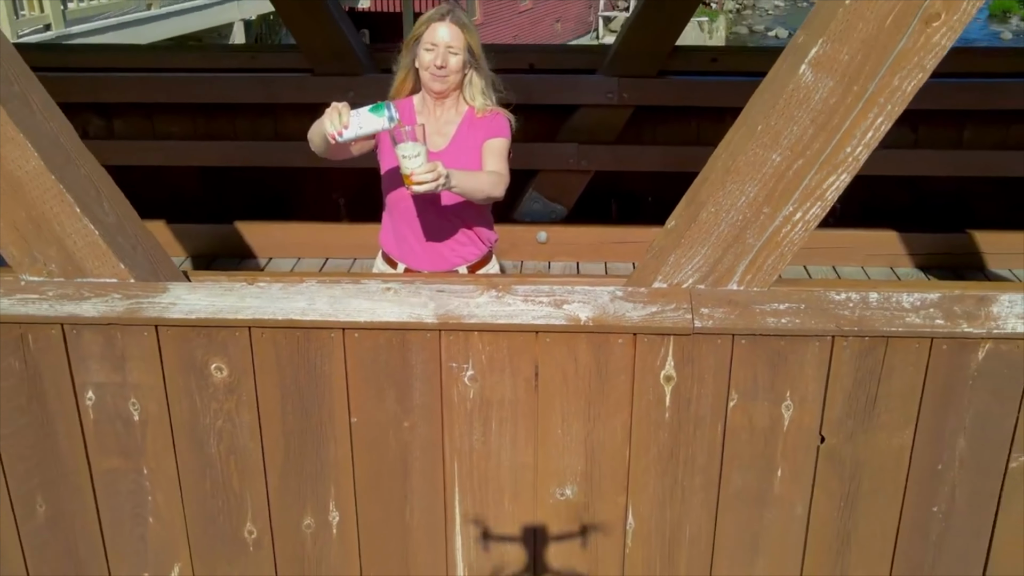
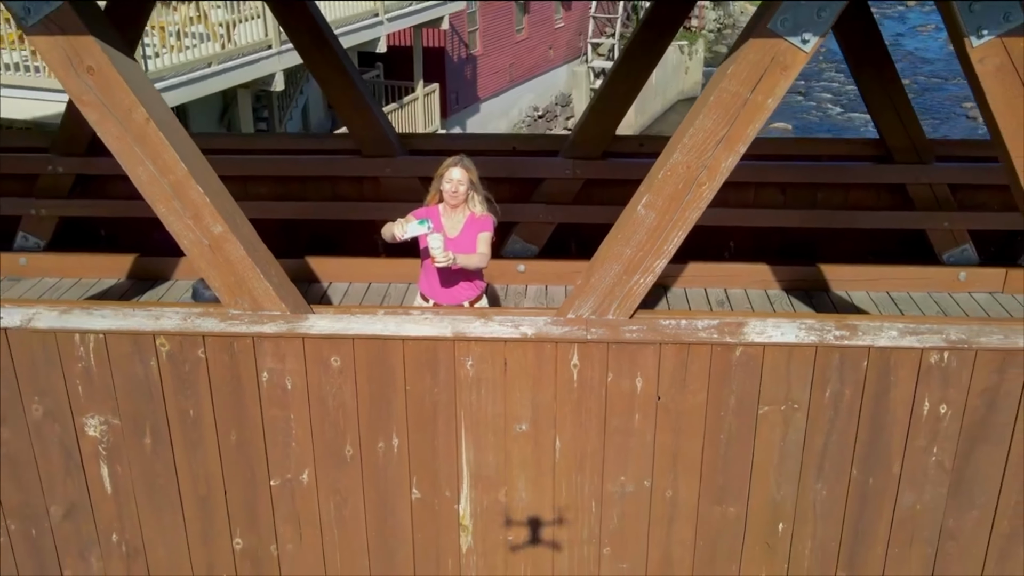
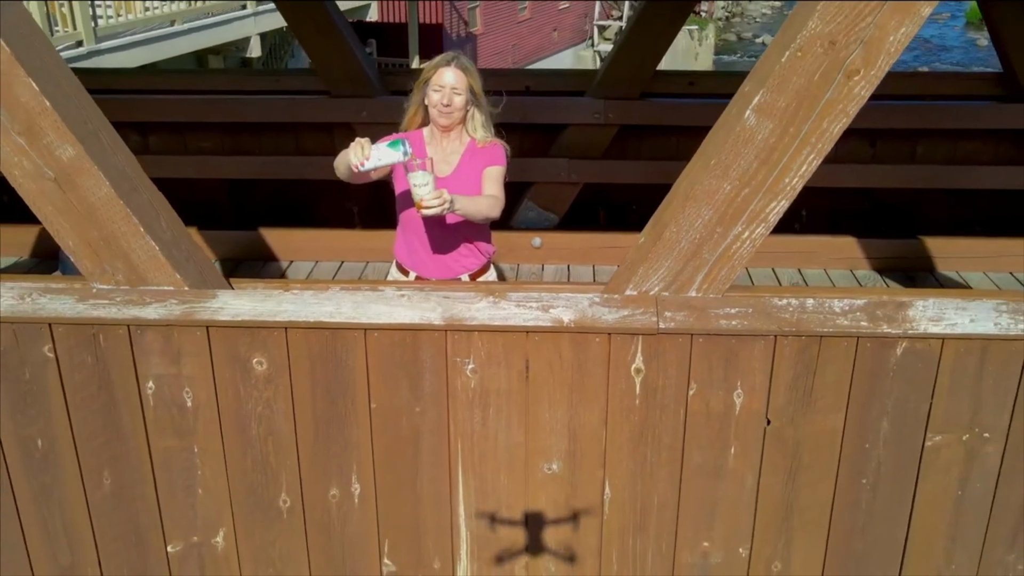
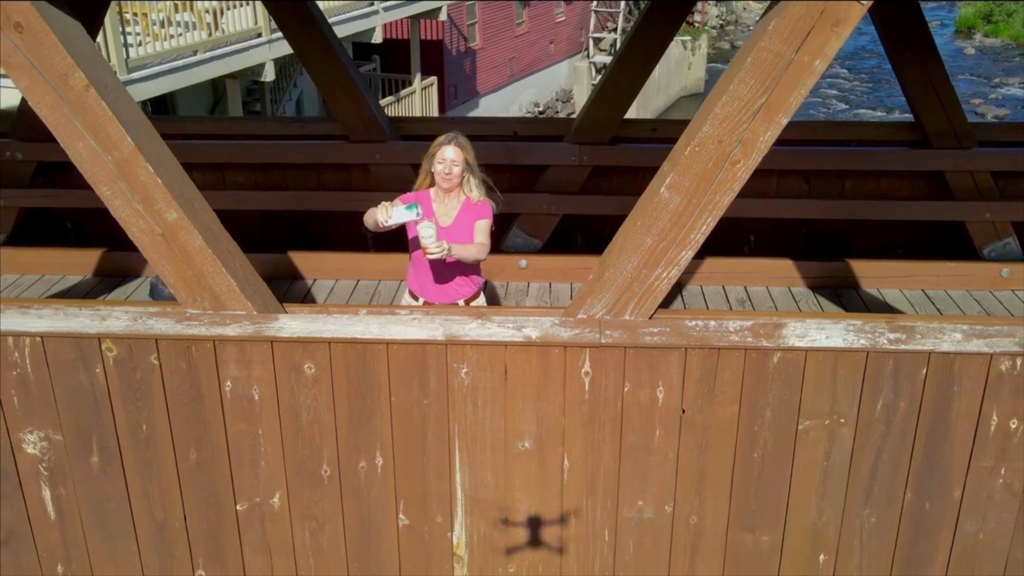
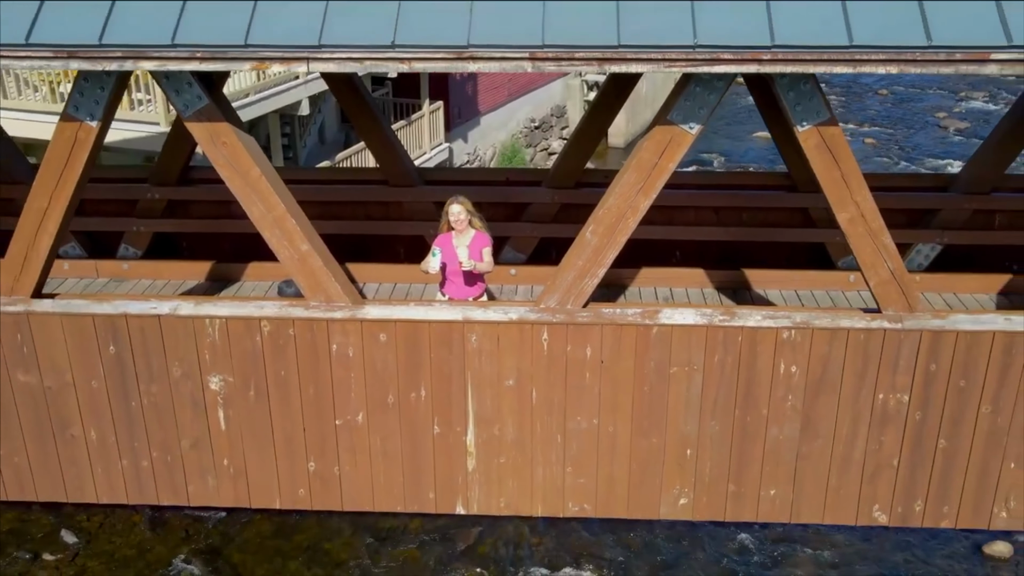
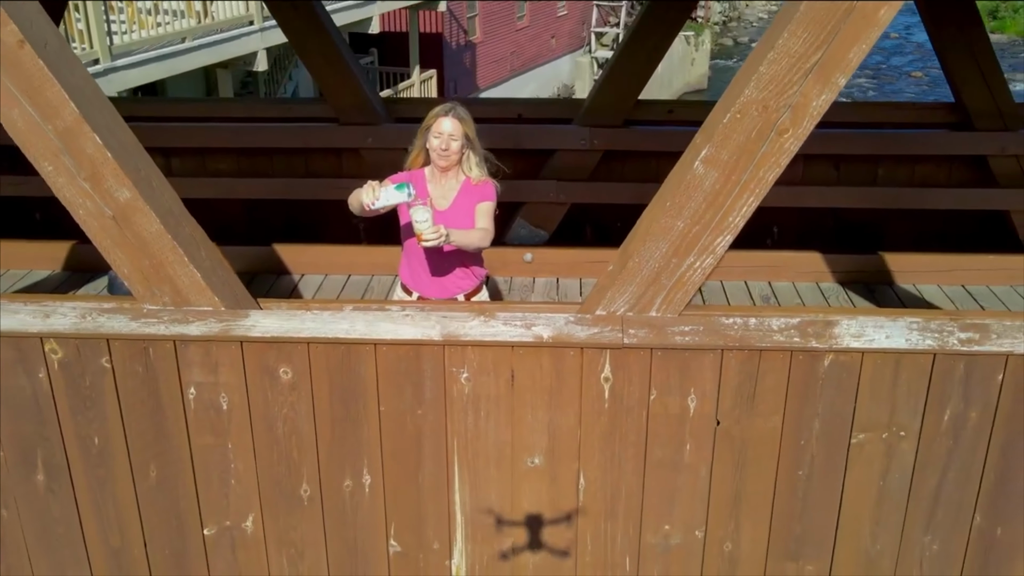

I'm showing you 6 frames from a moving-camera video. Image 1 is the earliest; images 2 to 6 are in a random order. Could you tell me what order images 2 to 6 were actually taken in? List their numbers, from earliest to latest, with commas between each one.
3, 6, 4, 2, 5
